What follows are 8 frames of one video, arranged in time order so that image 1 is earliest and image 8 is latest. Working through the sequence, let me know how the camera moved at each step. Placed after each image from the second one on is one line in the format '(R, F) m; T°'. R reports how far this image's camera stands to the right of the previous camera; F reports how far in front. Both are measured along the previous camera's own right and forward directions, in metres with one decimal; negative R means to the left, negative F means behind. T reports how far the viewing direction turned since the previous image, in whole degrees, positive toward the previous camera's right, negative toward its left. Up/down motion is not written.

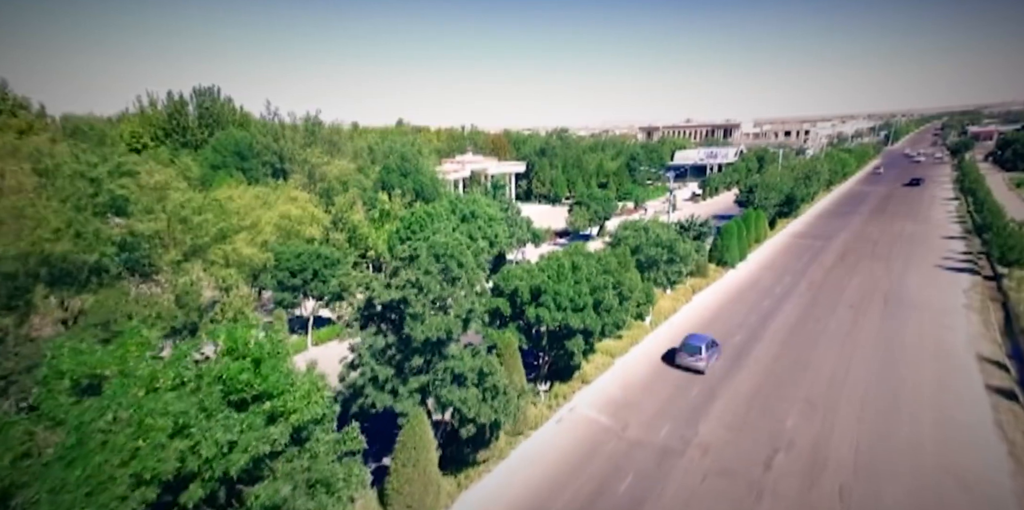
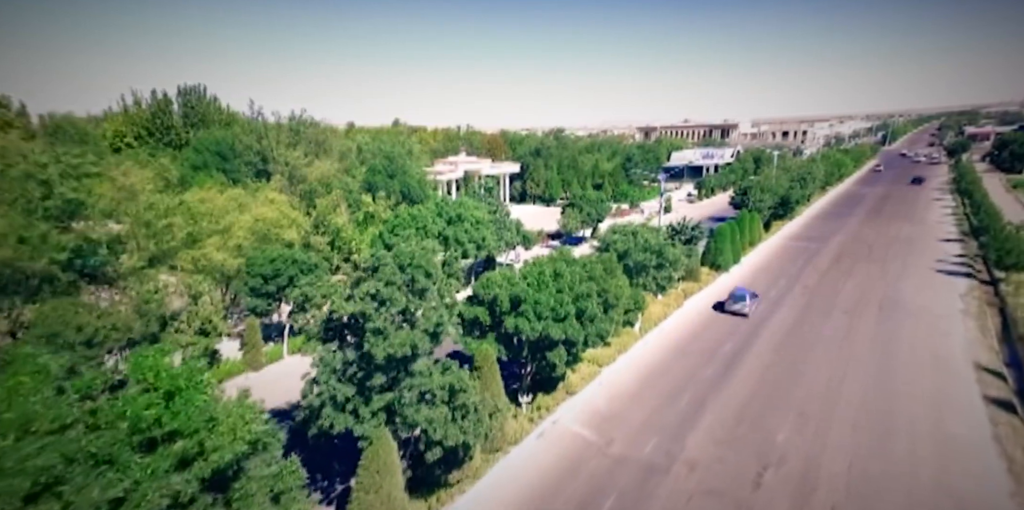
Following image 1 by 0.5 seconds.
(+0.4, +0.5) m; 0°
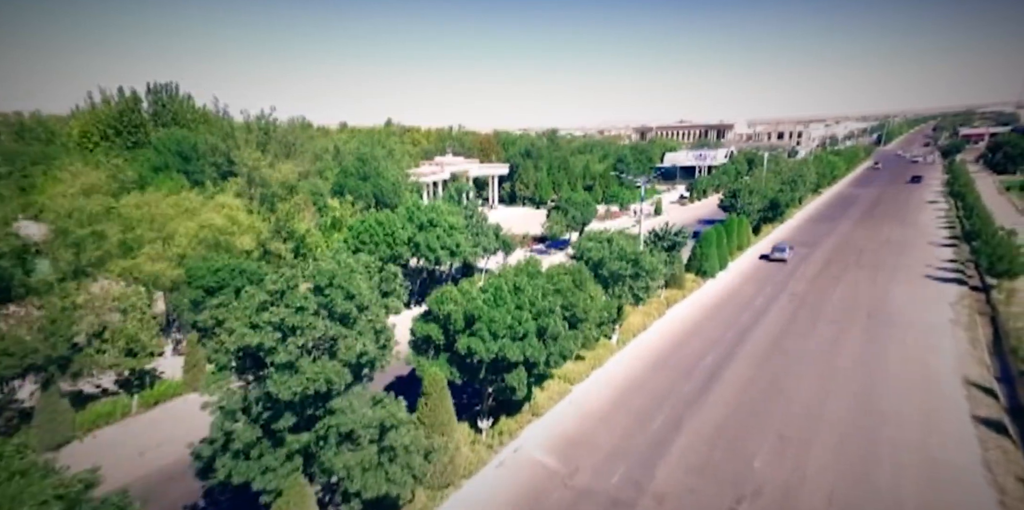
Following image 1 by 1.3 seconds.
(+0.8, +0.9) m; 0°
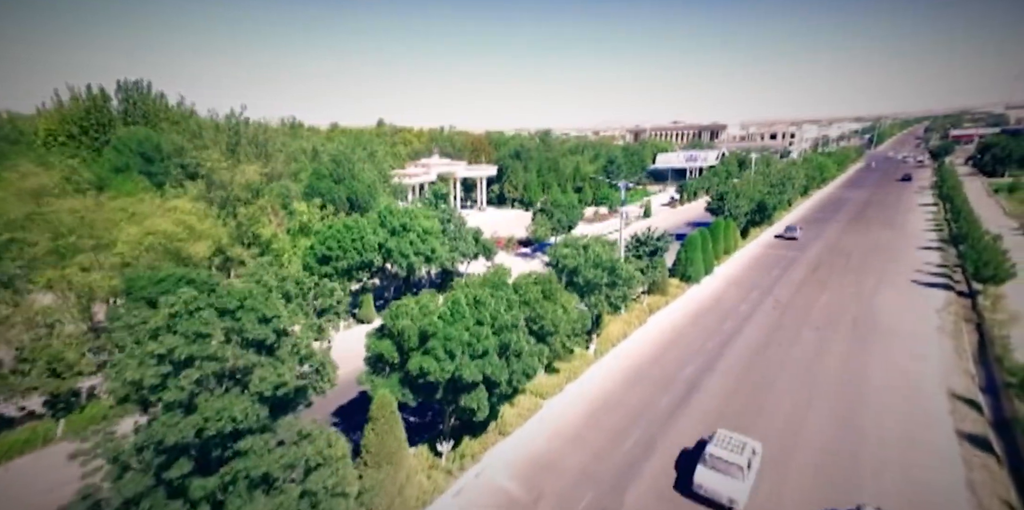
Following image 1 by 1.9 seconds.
(+0.7, +0.7) m; +1°
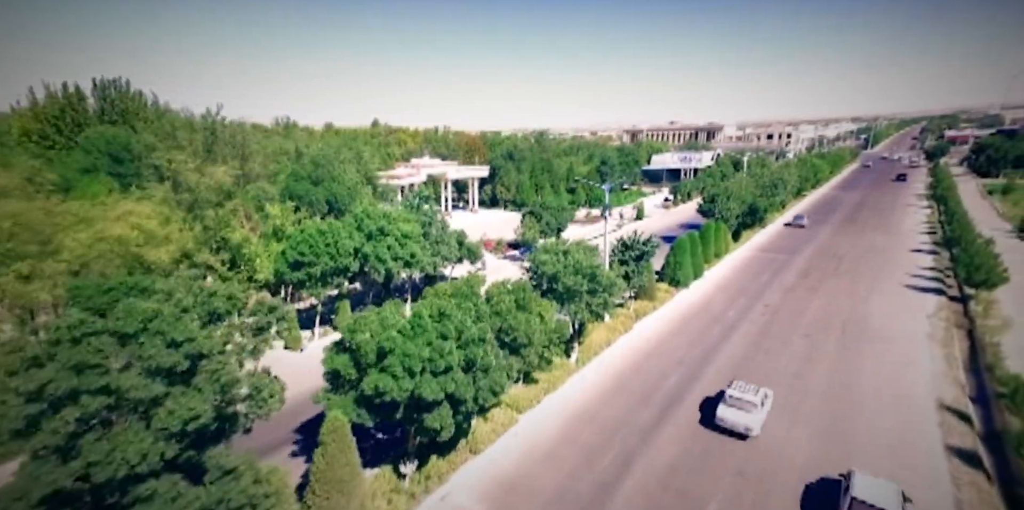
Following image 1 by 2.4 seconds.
(+0.6, +0.6) m; 0°
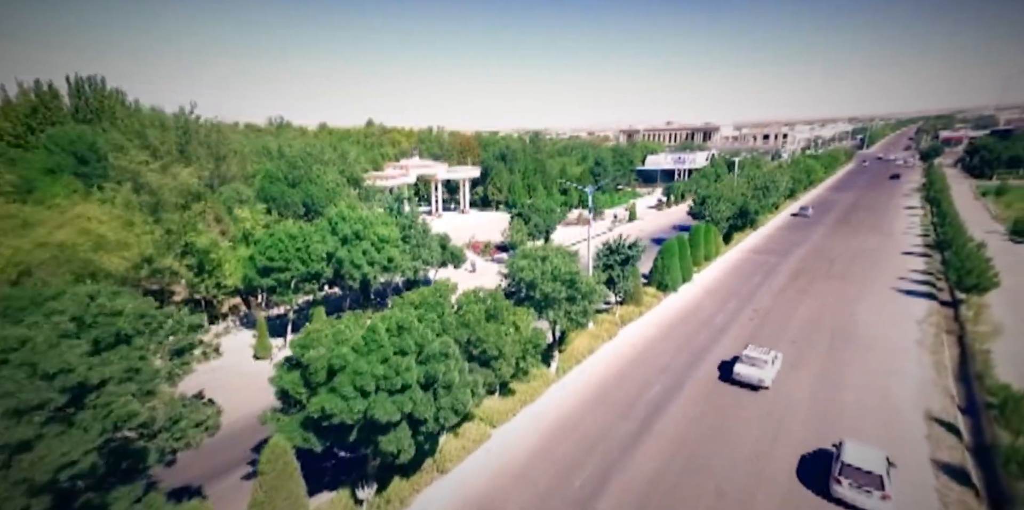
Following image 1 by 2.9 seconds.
(+0.6, +0.6) m; 0°
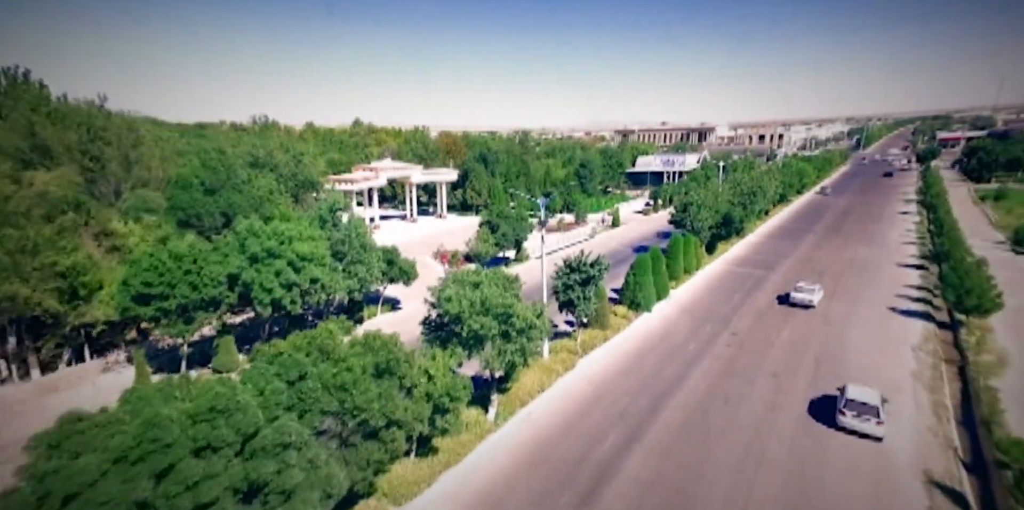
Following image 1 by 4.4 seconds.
(+1.7, +2.7) m; +1°
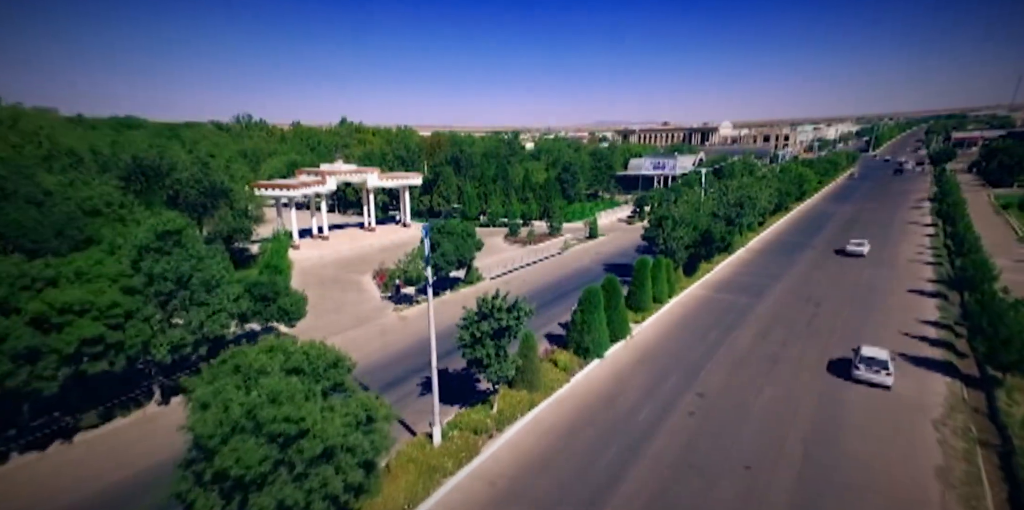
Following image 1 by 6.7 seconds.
(+3.1, +5.4) m; 0°
